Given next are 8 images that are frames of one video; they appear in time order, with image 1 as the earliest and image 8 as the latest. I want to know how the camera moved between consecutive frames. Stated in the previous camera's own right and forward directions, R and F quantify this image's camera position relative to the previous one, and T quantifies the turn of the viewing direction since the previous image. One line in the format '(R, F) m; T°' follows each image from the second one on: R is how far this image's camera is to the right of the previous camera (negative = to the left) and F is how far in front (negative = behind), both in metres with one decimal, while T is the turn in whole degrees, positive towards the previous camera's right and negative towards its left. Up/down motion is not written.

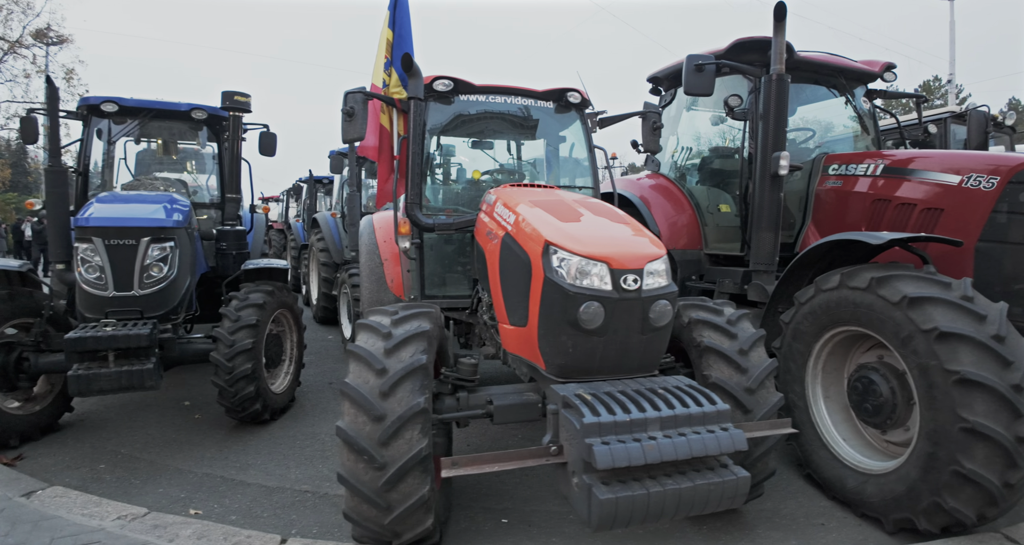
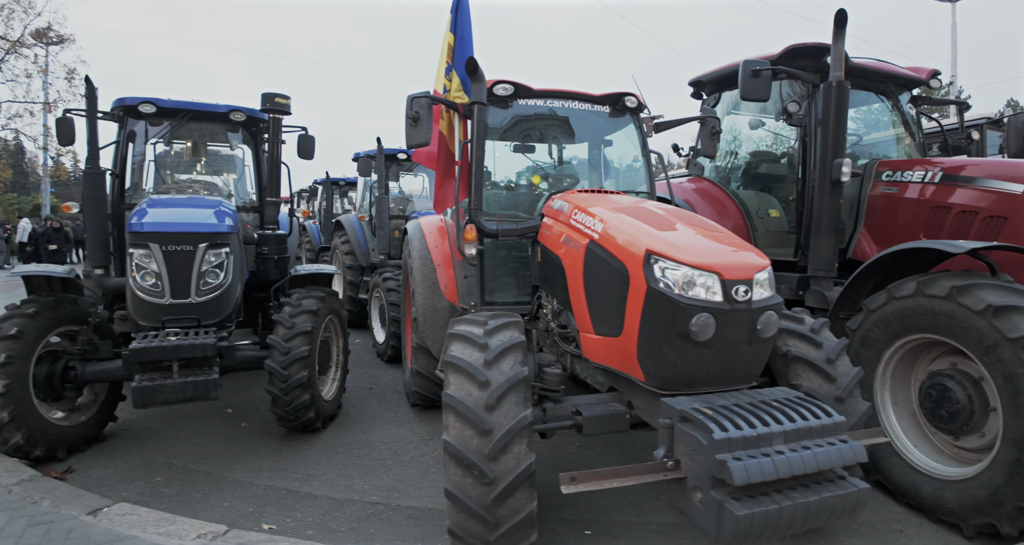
(-0.5, 0.0) m; +1°
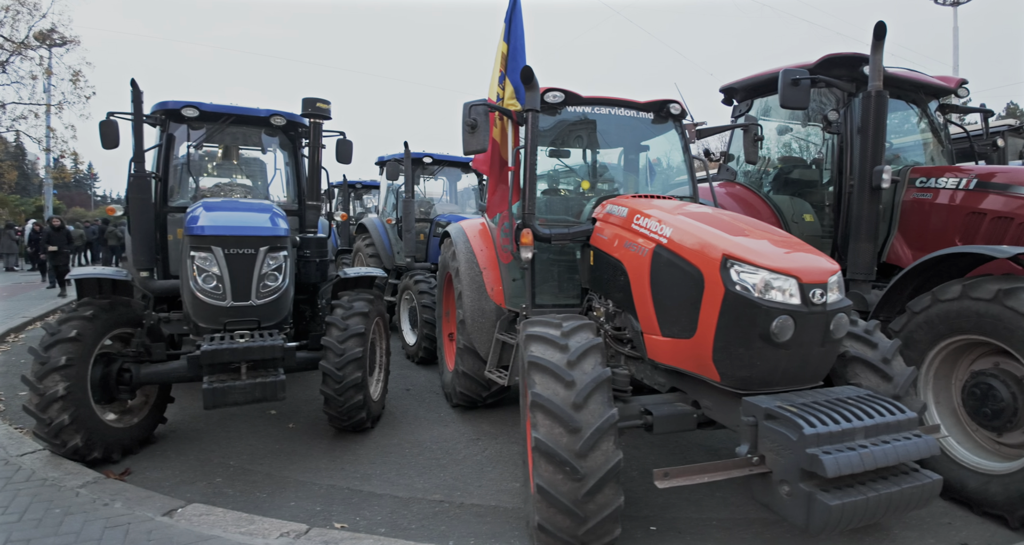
(-0.4, -0.1) m; +1°
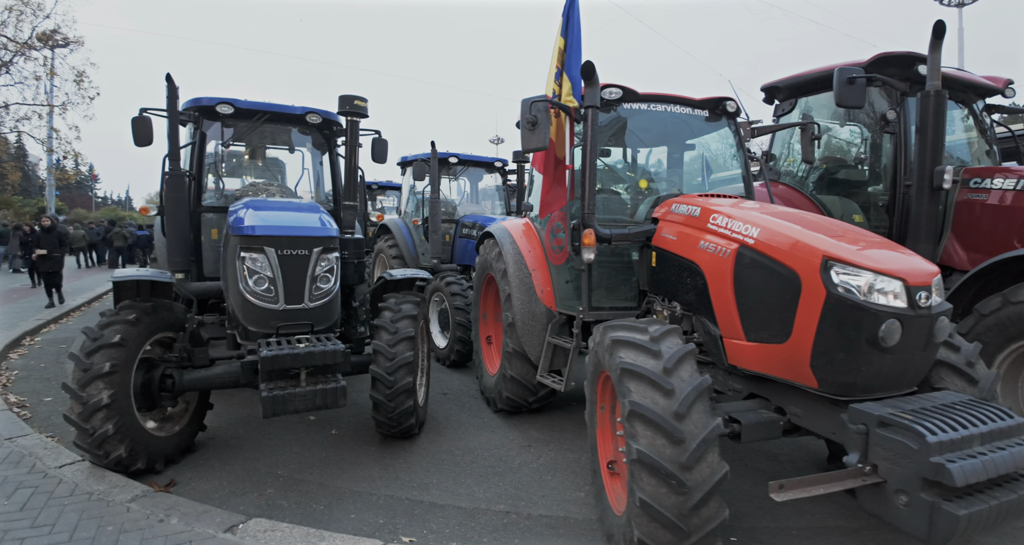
(-0.4, +0.1) m; +1°
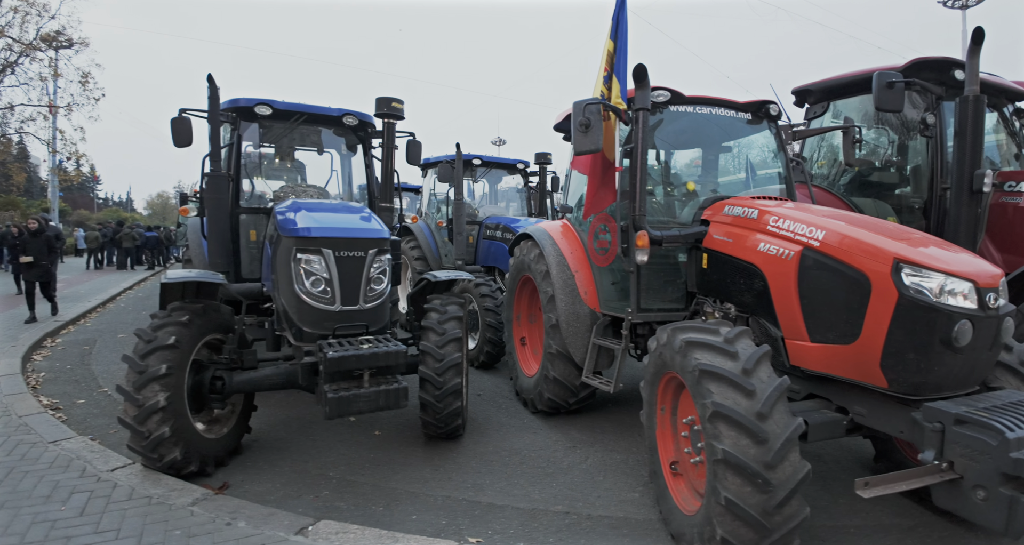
(-0.4, 0.0) m; +1°
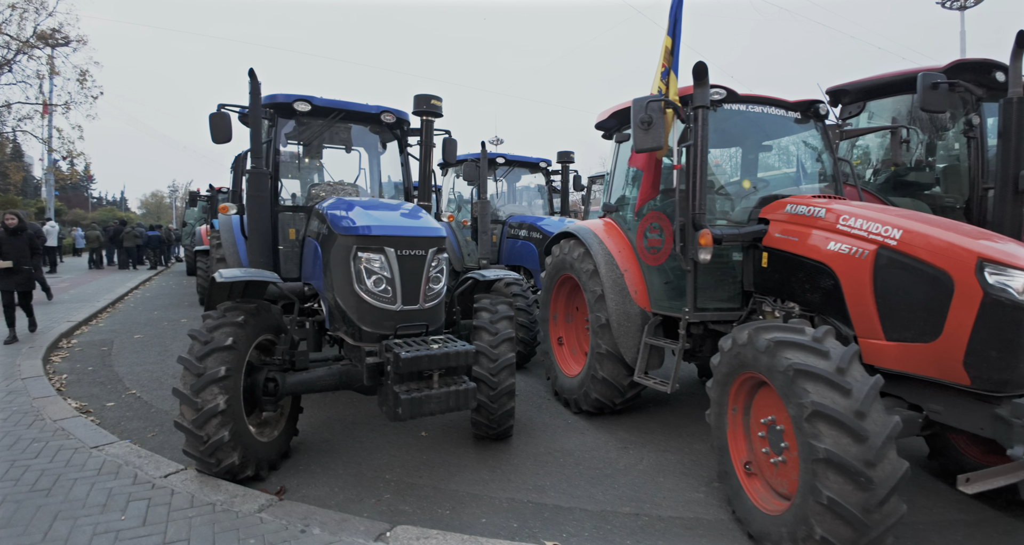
(-0.5, 0.0) m; +1°
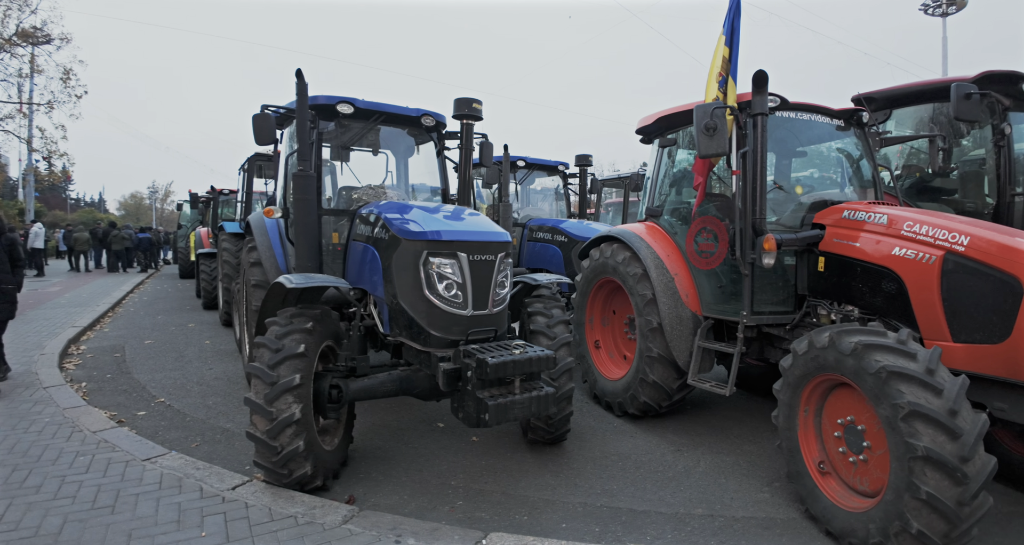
(-0.6, 0.0) m; +3°
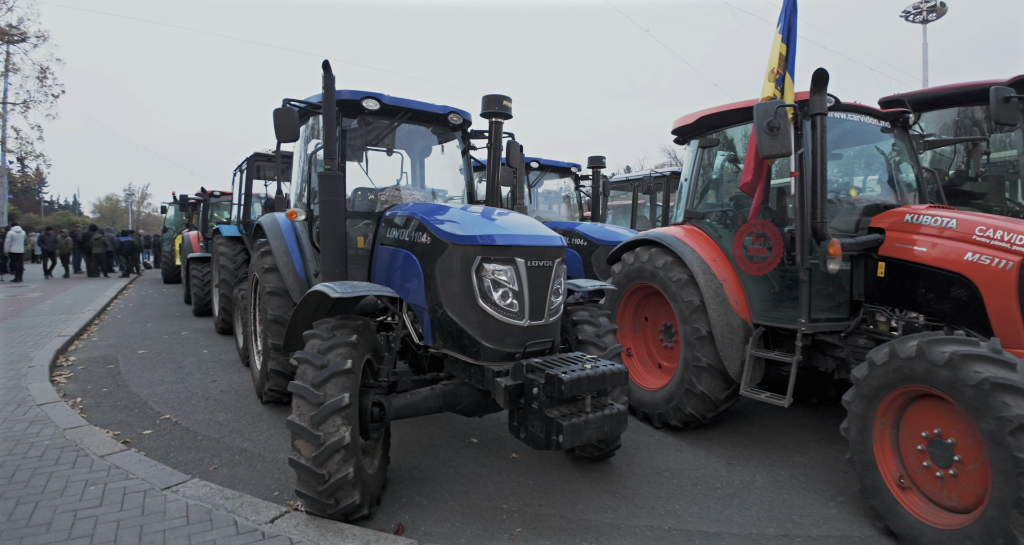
(-0.5, +0.2) m; +3°
